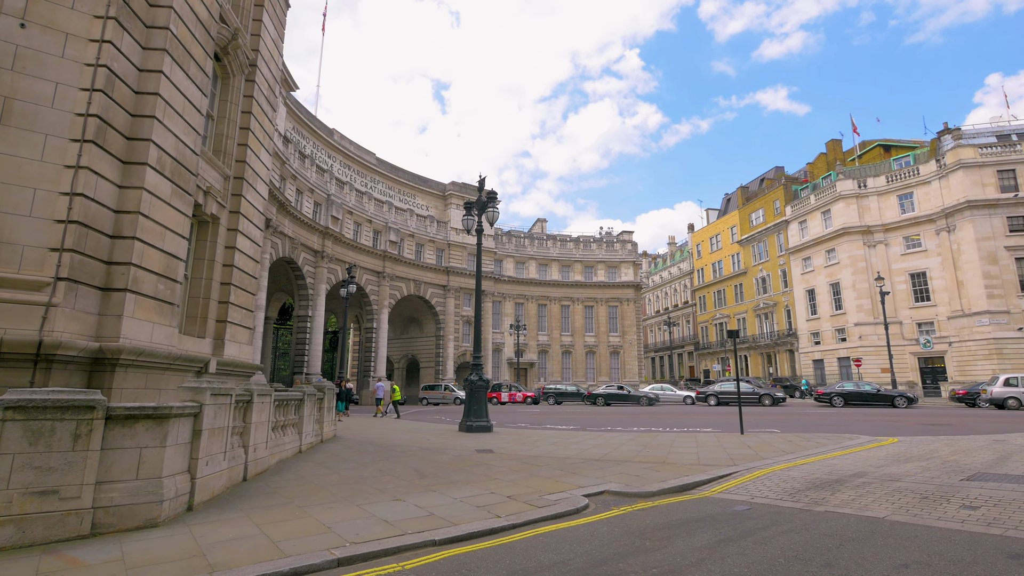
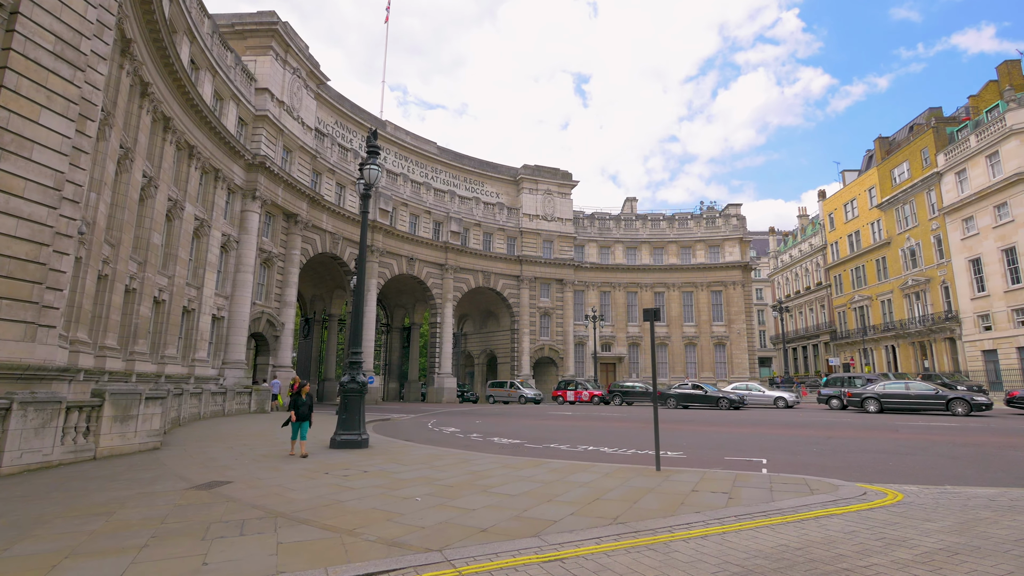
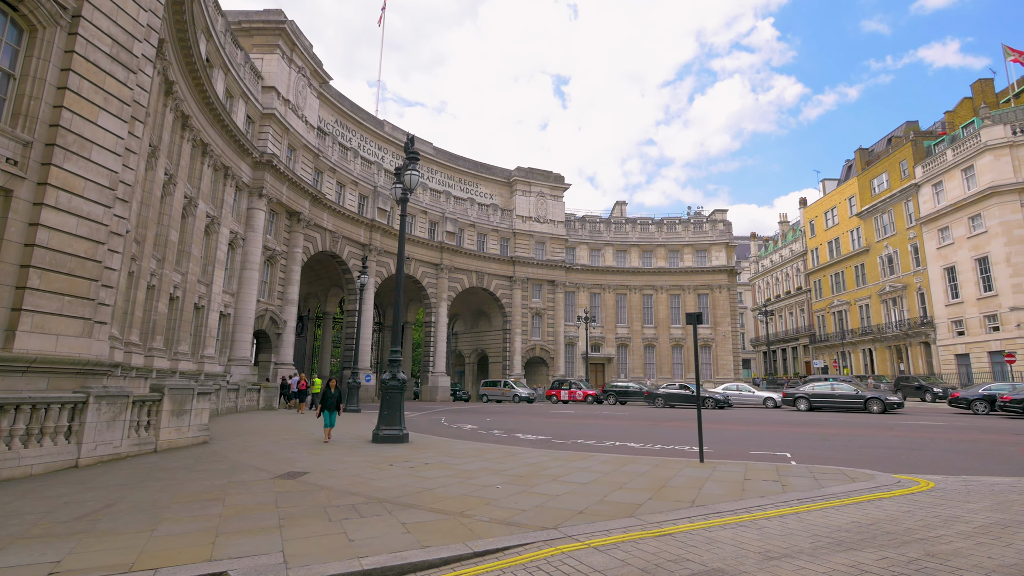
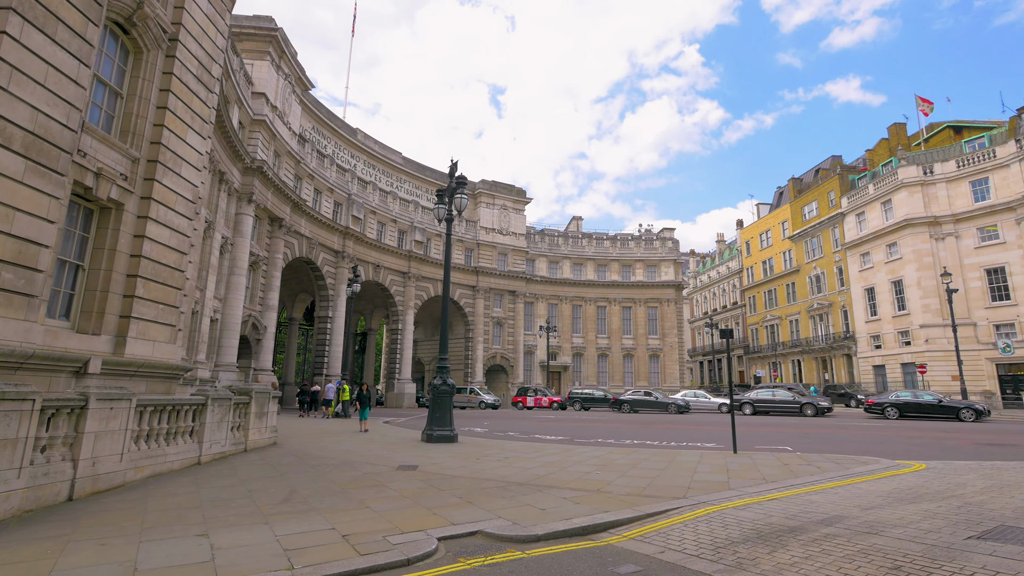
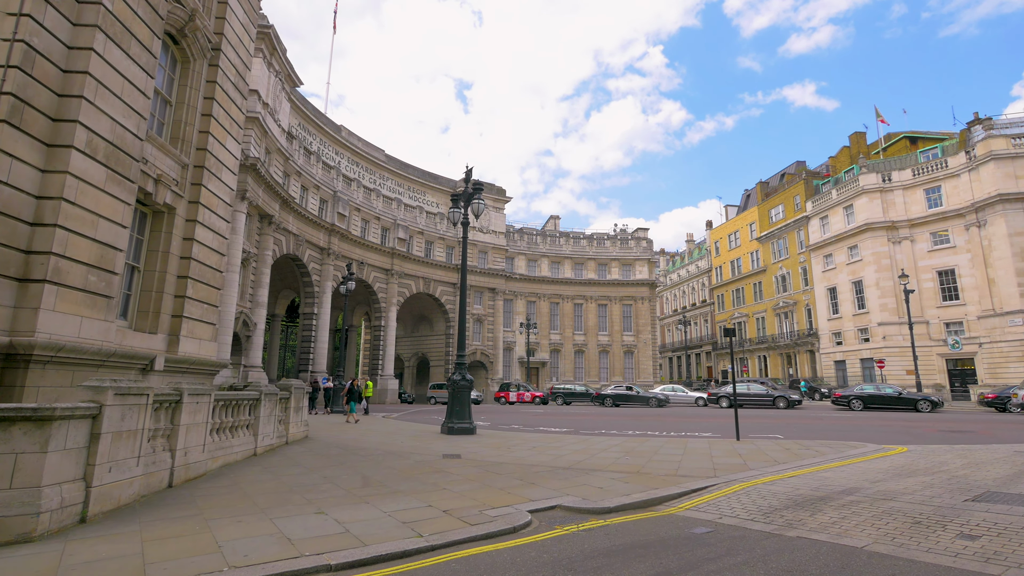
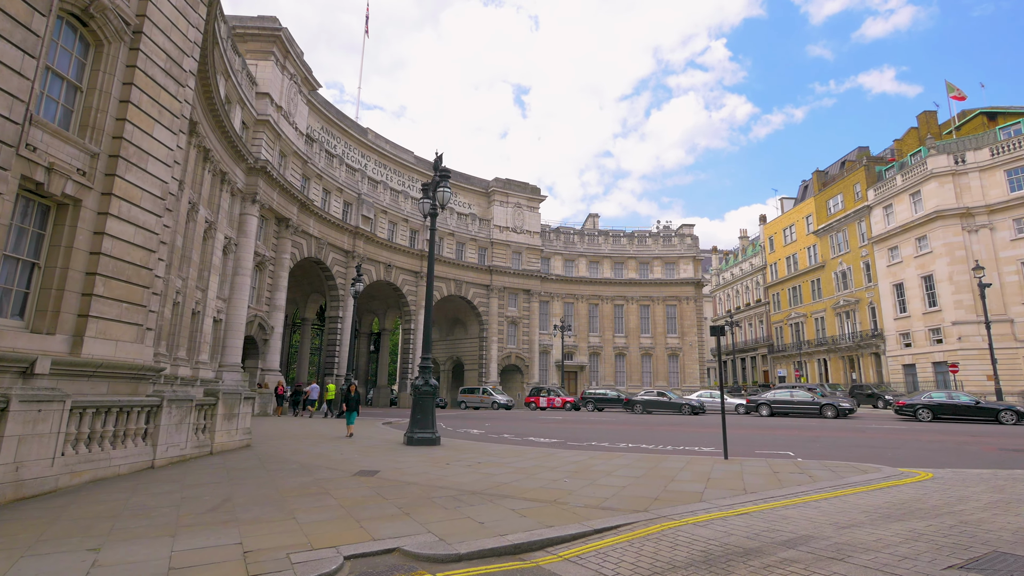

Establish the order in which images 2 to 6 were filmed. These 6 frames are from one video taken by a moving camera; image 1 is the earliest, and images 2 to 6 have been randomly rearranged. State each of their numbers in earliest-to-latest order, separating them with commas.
5, 4, 6, 3, 2
